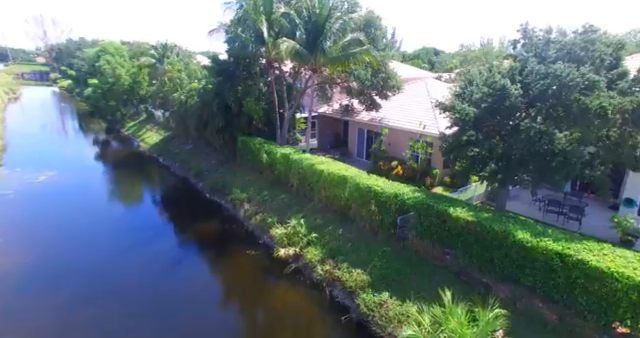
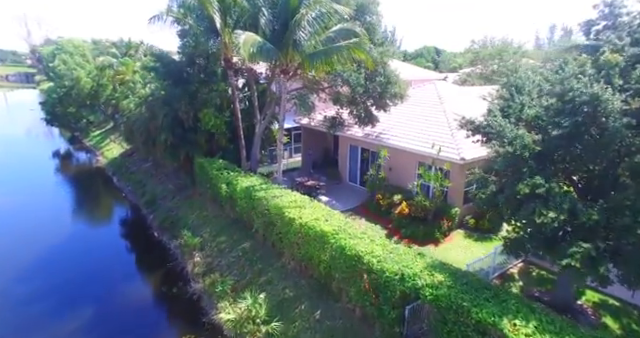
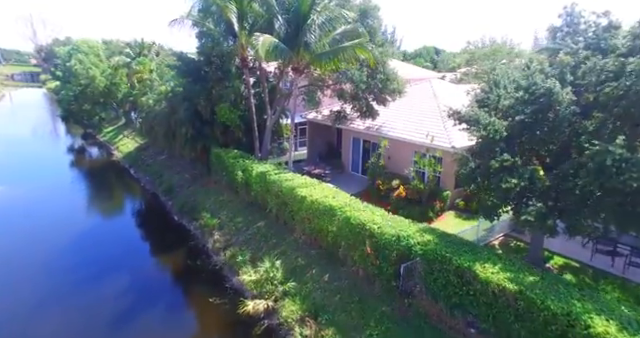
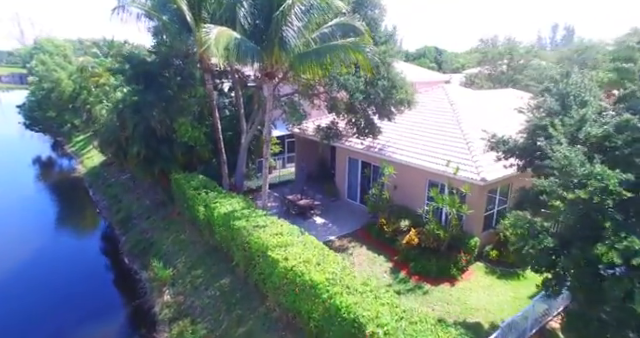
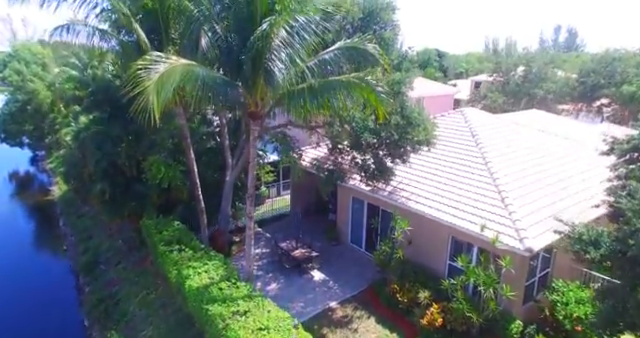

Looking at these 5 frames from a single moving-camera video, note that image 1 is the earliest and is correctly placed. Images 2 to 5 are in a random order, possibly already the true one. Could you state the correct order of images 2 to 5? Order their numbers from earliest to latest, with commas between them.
3, 2, 4, 5
